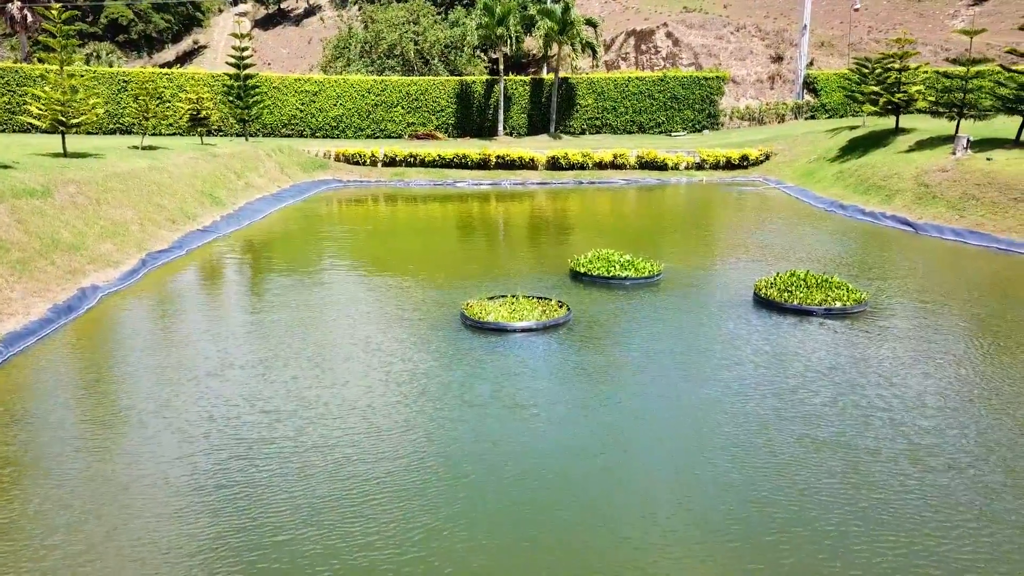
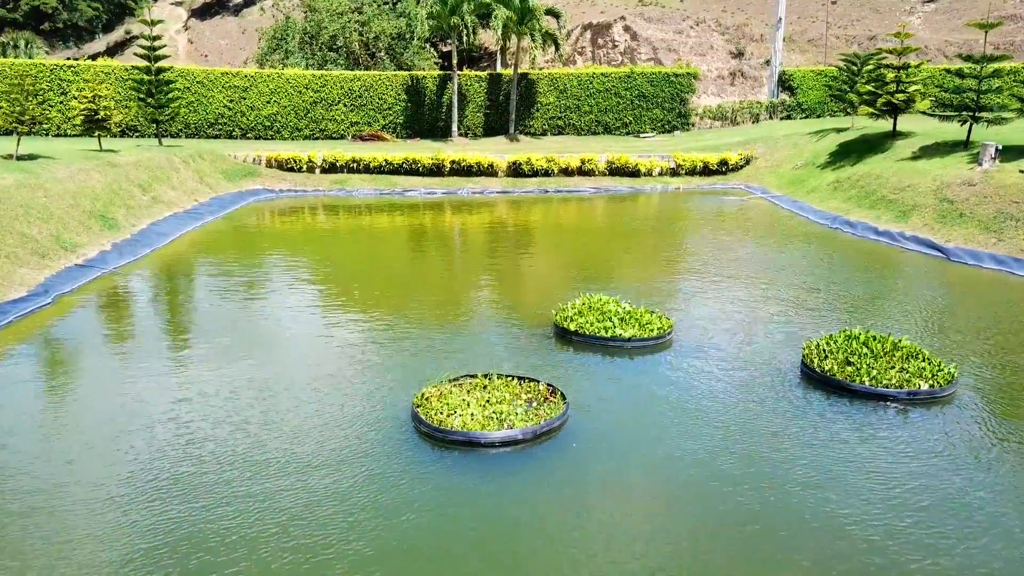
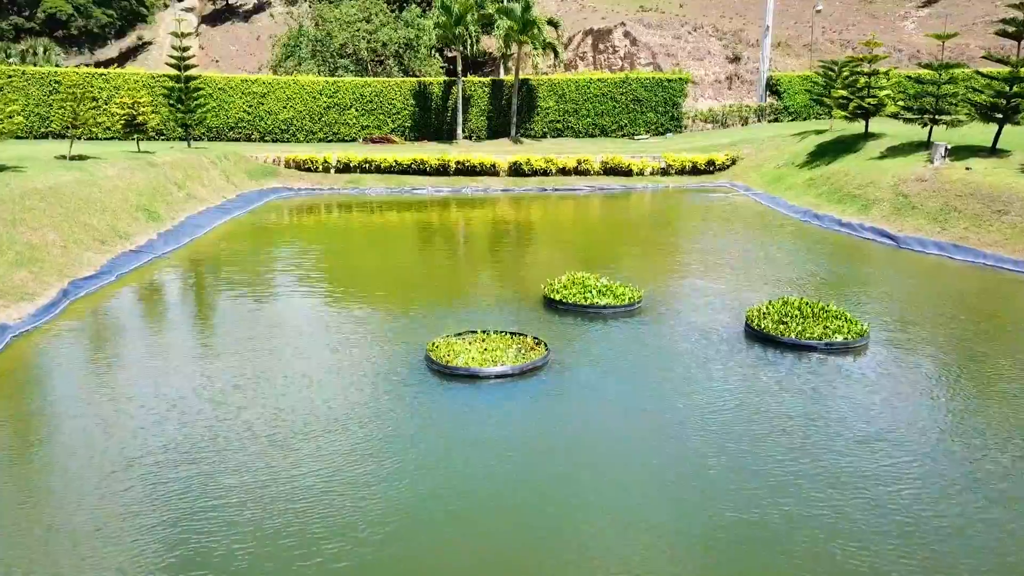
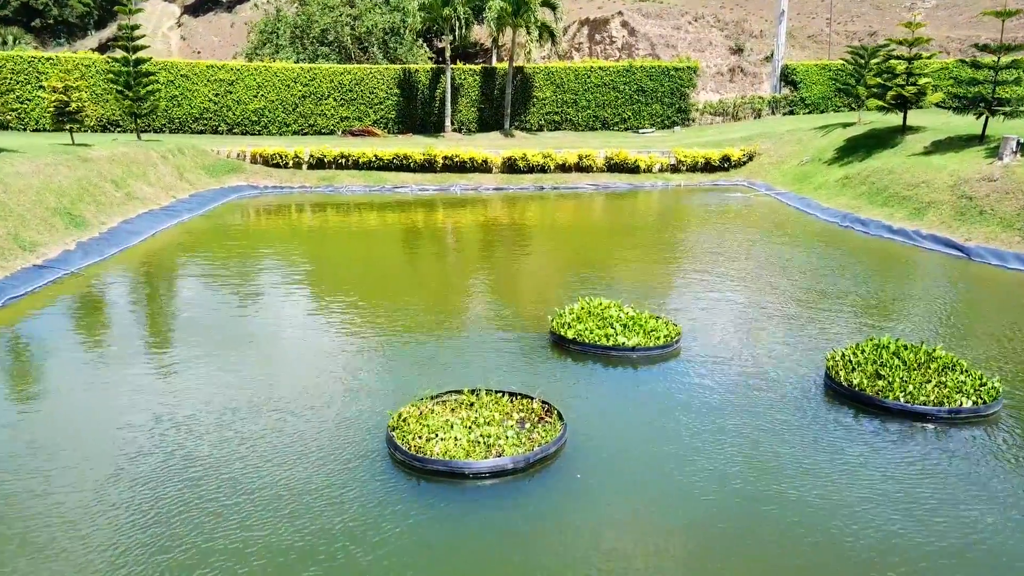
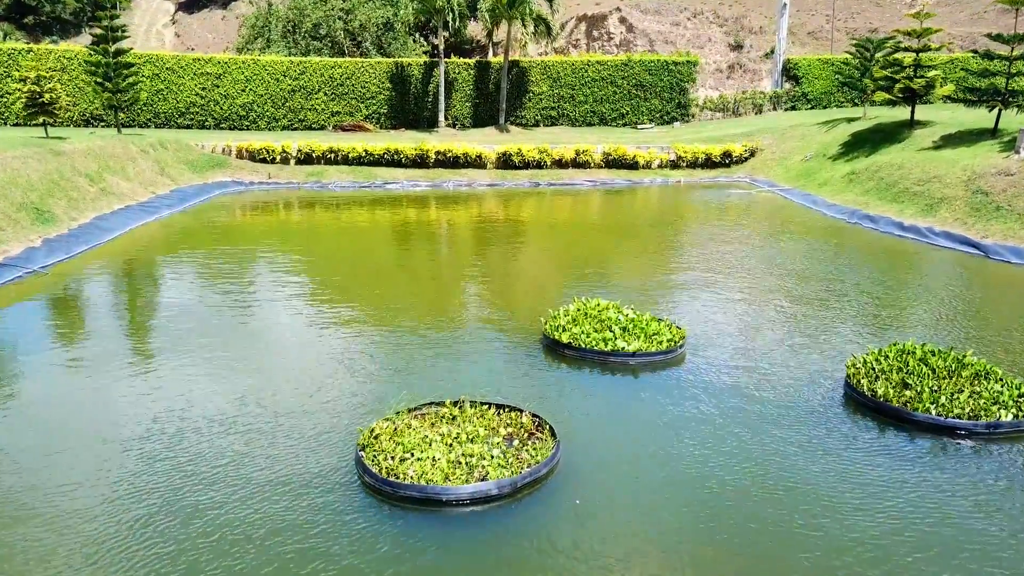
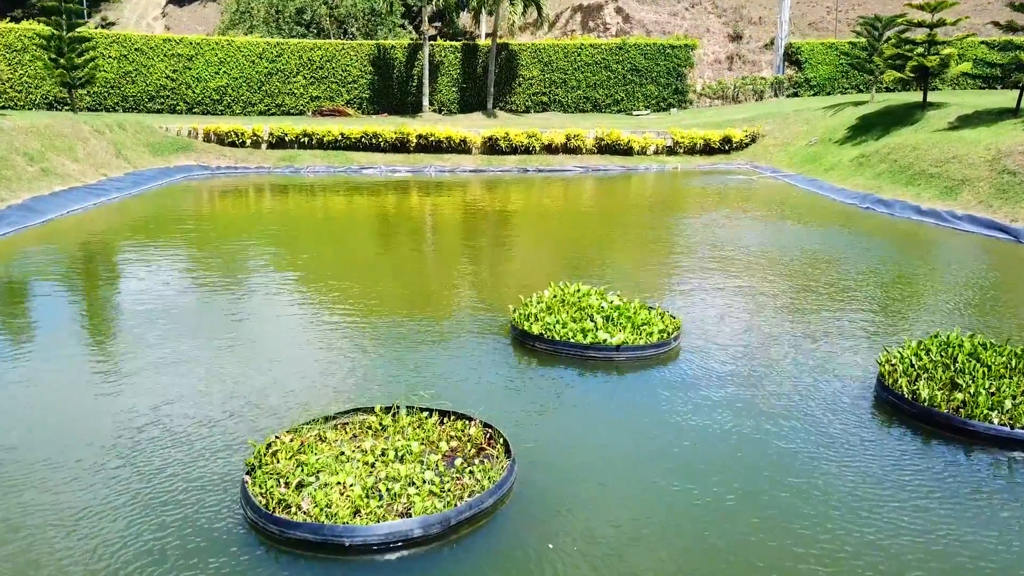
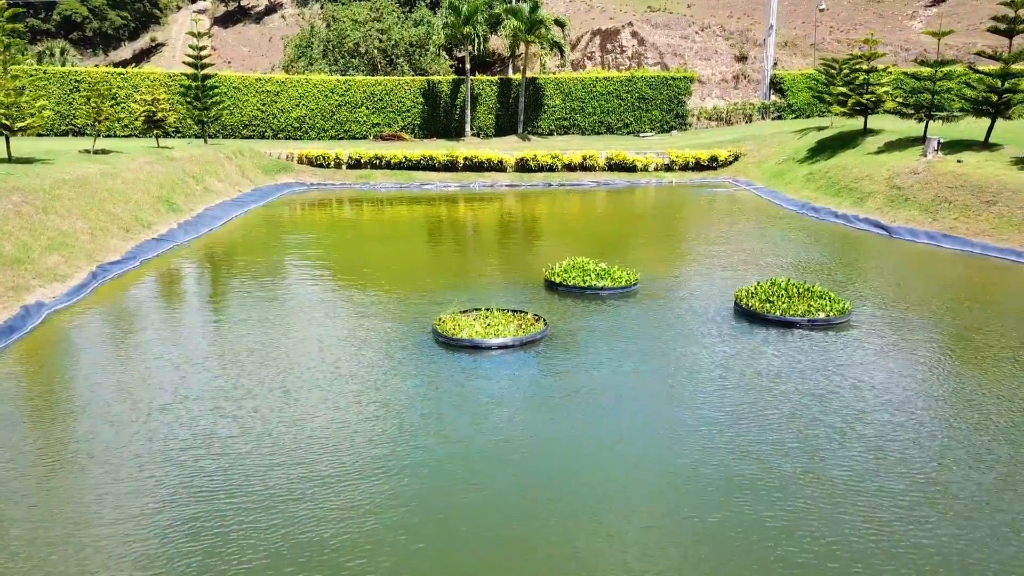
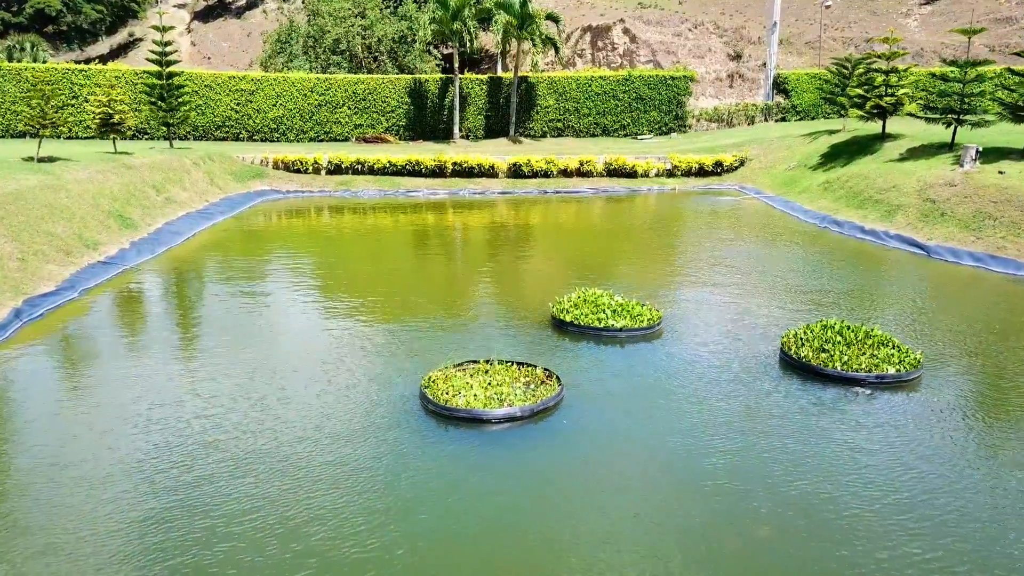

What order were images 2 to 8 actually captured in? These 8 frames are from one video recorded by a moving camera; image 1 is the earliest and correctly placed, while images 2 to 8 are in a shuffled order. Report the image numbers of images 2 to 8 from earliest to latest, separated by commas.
7, 3, 8, 2, 4, 5, 6
